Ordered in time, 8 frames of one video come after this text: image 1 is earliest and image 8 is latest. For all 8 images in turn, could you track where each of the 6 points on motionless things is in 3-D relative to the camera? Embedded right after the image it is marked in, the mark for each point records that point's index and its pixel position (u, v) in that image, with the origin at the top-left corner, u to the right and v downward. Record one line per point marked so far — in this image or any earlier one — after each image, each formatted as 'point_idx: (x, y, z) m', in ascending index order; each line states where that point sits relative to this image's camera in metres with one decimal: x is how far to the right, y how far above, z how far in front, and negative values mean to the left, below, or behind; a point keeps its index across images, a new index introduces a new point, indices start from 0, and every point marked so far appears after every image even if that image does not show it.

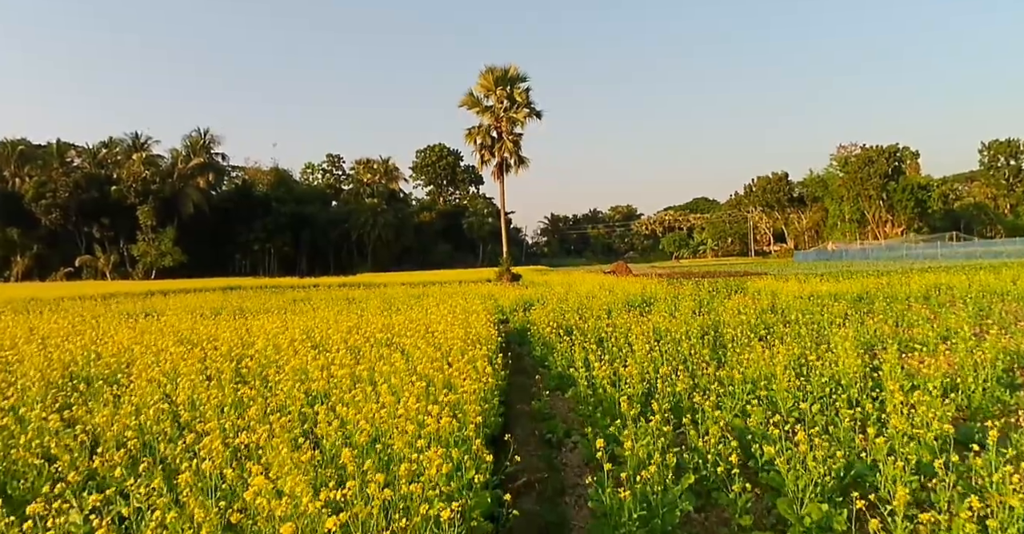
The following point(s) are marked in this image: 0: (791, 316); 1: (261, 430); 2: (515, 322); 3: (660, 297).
0: (+5.6, -1.0, +12.6) m
1: (-1.7, -1.1, +4.2) m
2: (+0.1, -1.1, +13.3) m
3: (+4.4, -0.9, +18.5) m
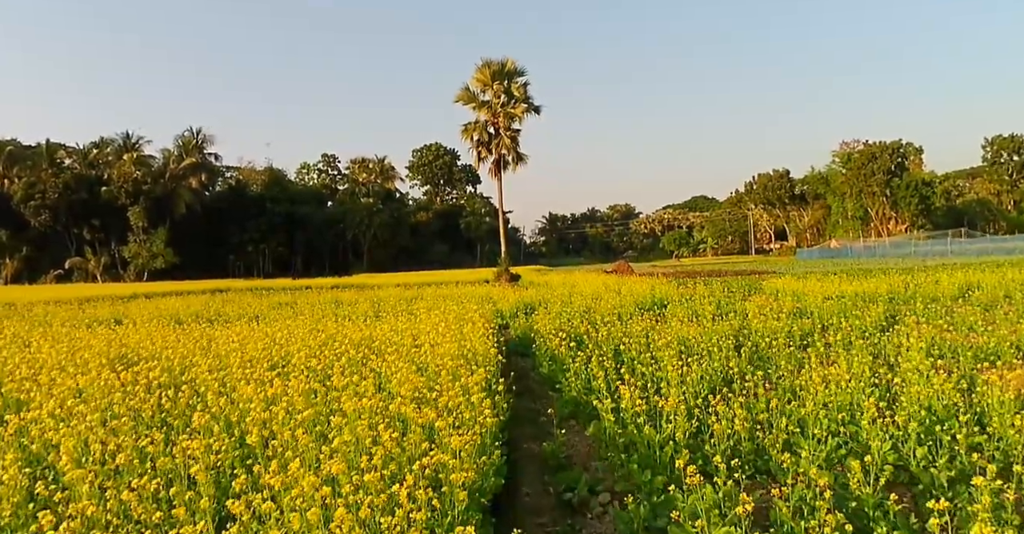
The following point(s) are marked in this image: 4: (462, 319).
0: (+5.6, -1.0, +11.2) m
1: (-1.6, -1.1, +2.7) m
2: (+0.1, -1.2, +11.9) m
3: (+4.4, -0.9, +17.1) m
4: (-0.8, -0.8, +10.2) m
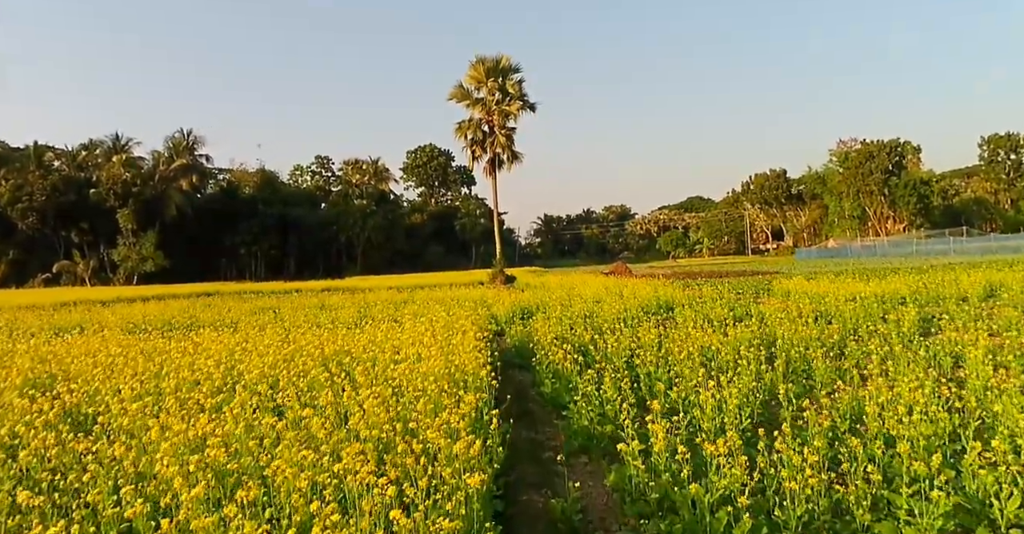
0: (+5.5, -1.0, +10.1) m
1: (-1.6, -1.1, +1.6) m
2: (0.0, -1.2, +10.7) m
3: (+4.3, -0.9, +16.0) m
4: (-0.9, -0.9, +9.0) m
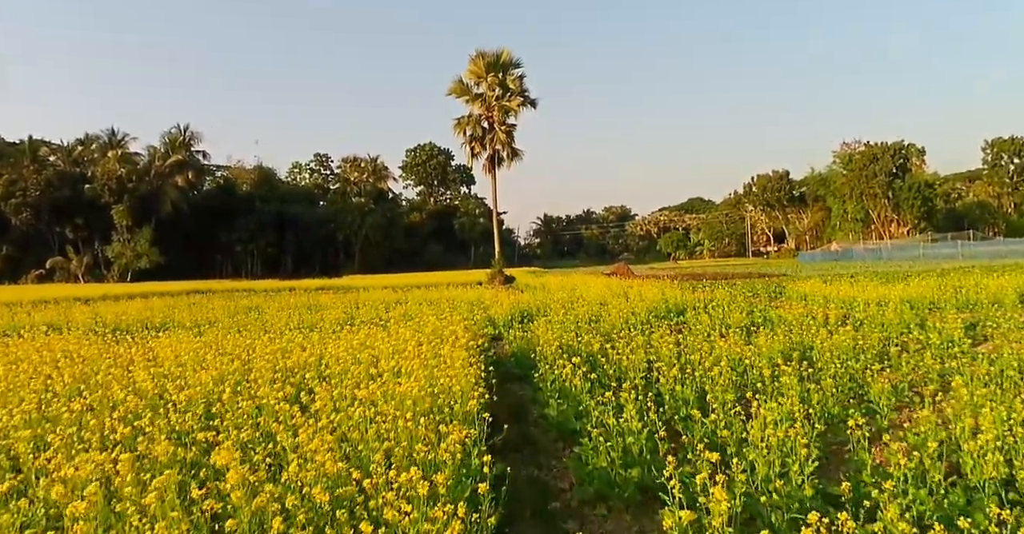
0: (+5.5, -1.0, +9.0) m
1: (-1.6, -1.1, +0.5) m
2: (0.0, -1.1, +9.6) m
3: (+4.2, -0.9, +14.9) m
4: (-0.9, -0.8, +7.9) m
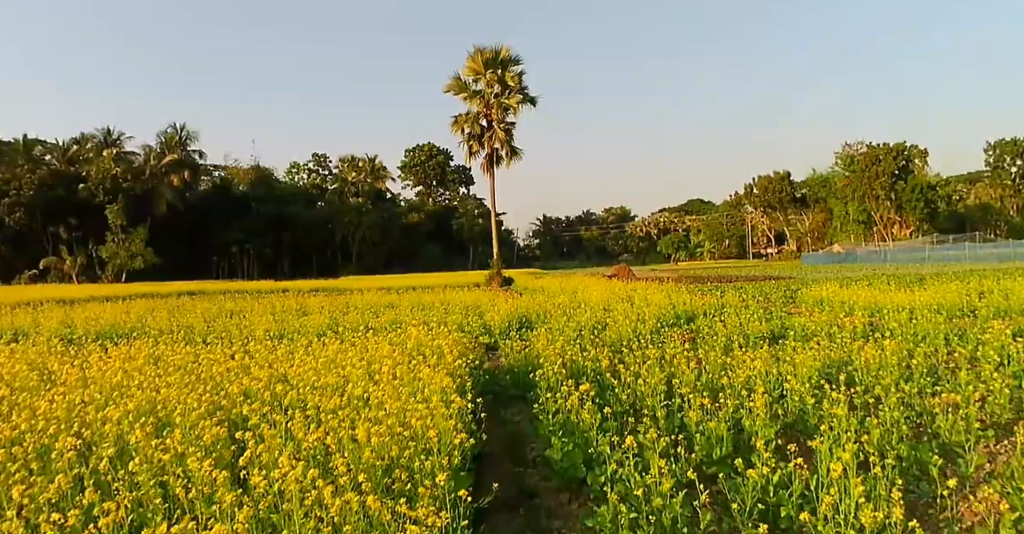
0: (+5.4, -1.1, +7.9) m
1: (-1.7, -1.1, -0.6) m
2: (-0.1, -1.2, +8.6) m
3: (+4.2, -1.0, +13.8) m
4: (-0.9, -0.9, +6.9) m
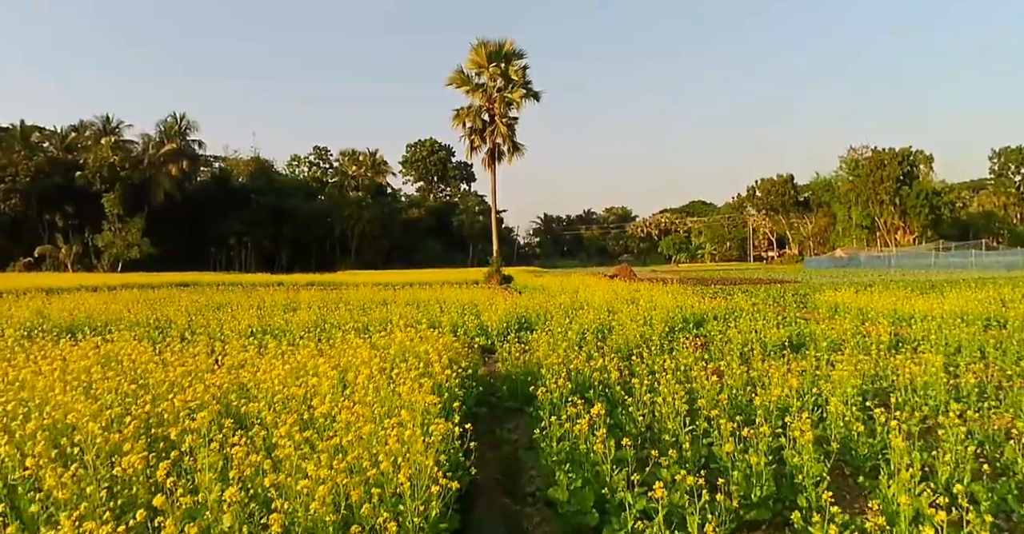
0: (+5.4, -1.2, +7.1) m
1: (-1.7, -1.1, -1.4) m
2: (-0.1, -1.2, +7.8) m
3: (+4.2, -1.1, +13.0) m
4: (-0.9, -0.8, +6.1) m
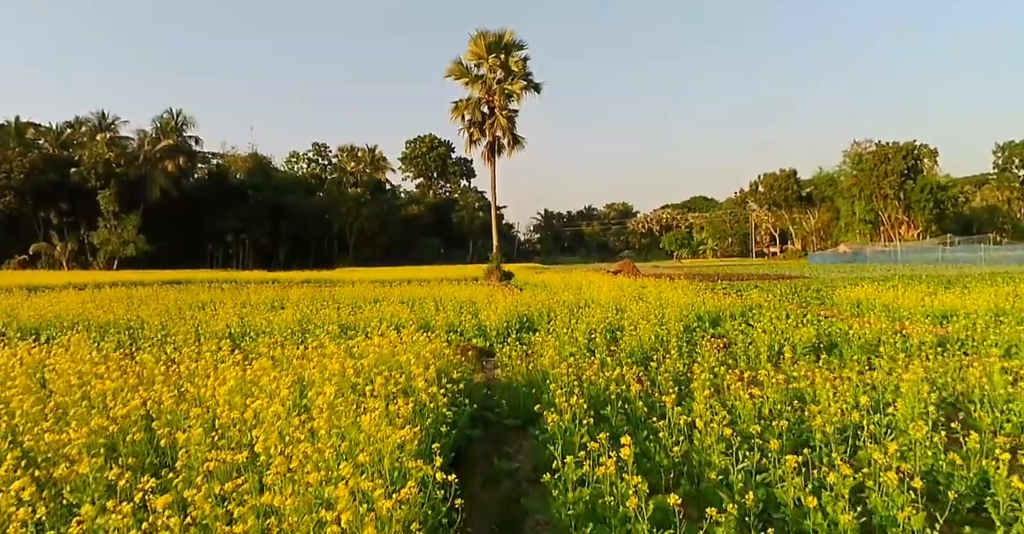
0: (+5.4, -1.1, +6.2) m
1: (-1.7, -1.1, -2.4) m
2: (-0.1, -1.1, +6.8) m
3: (+4.2, -0.9, +12.1) m
4: (-0.9, -0.8, +5.1) m
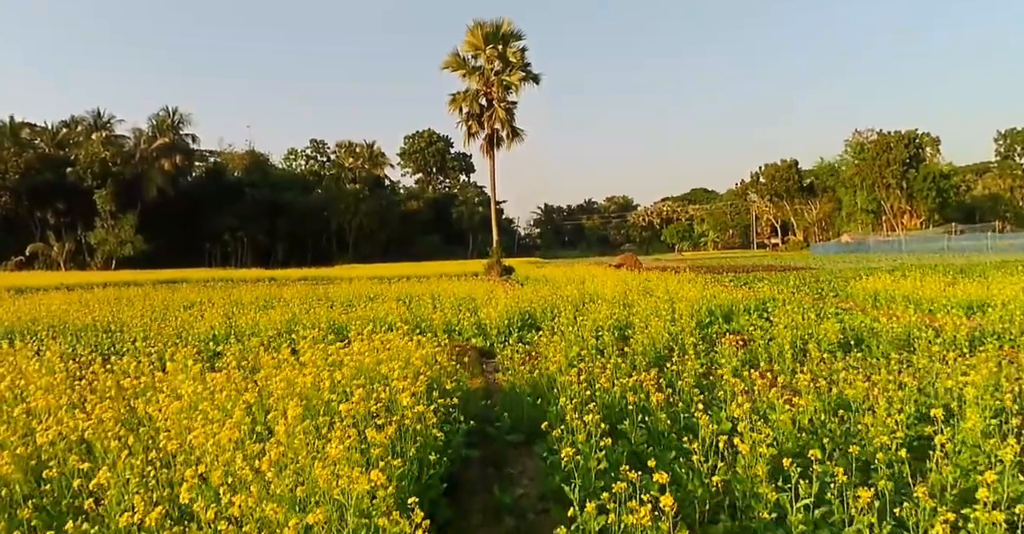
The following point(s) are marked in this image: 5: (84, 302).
0: (+5.5, -0.9, +5.5) m
1: (-1.7, -1.1, -3.0) m
2: (0.0, -1.0, +6.1) m
3: (+4.2, -0.8, +11.4) m
4: (-0.9, -0.7, +4.4) m
5: (-11.6, -0.9, +16.8) m
